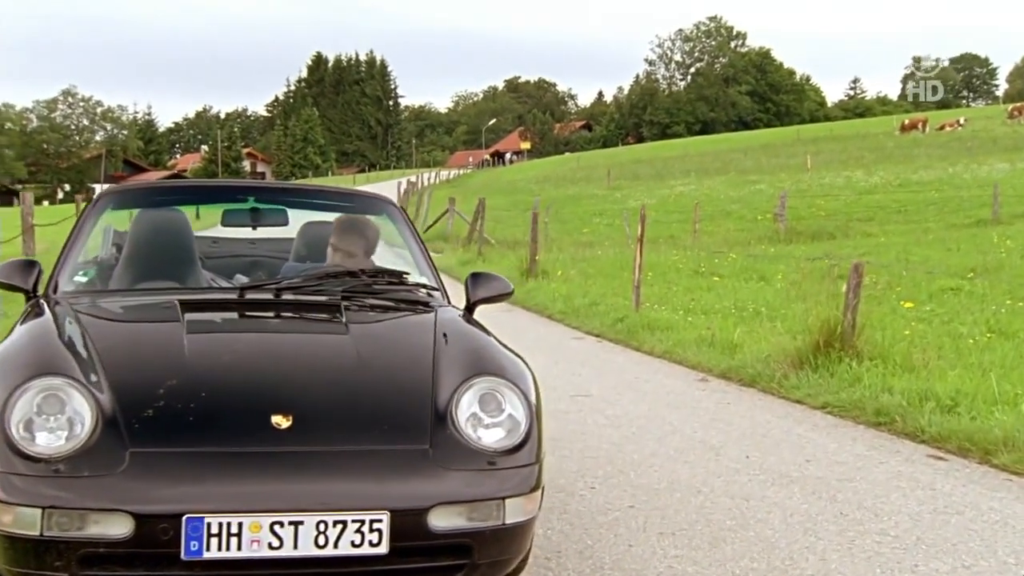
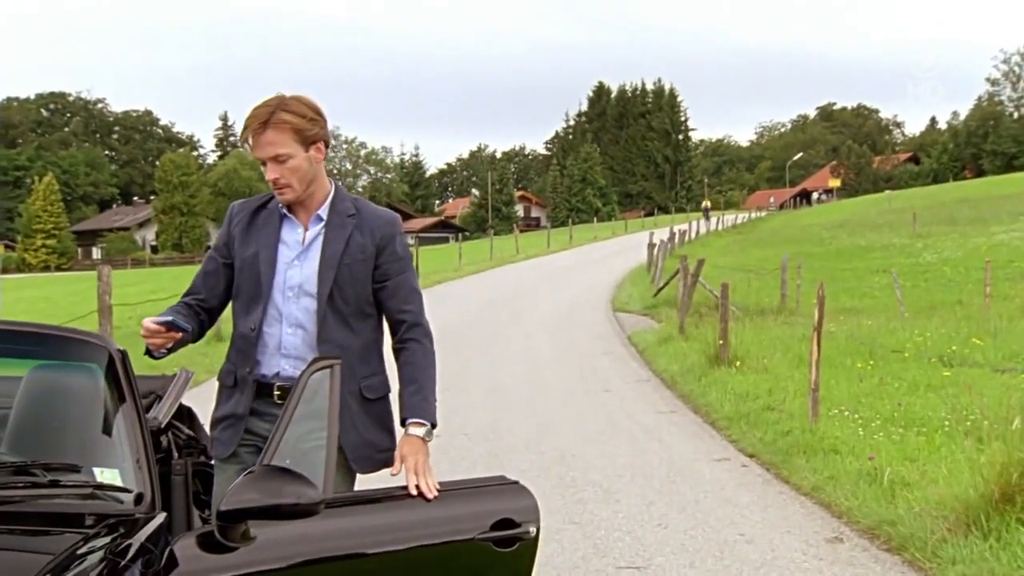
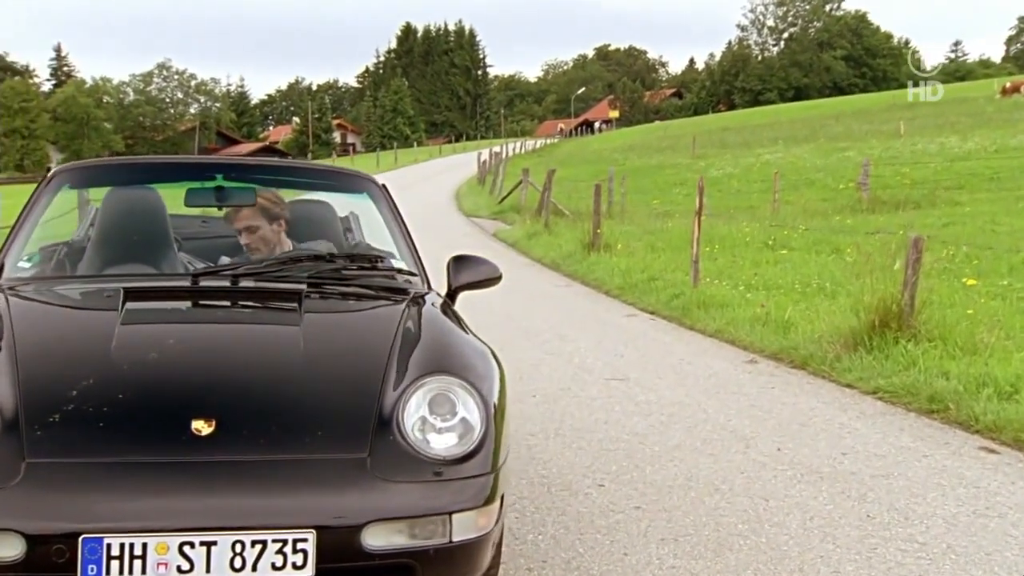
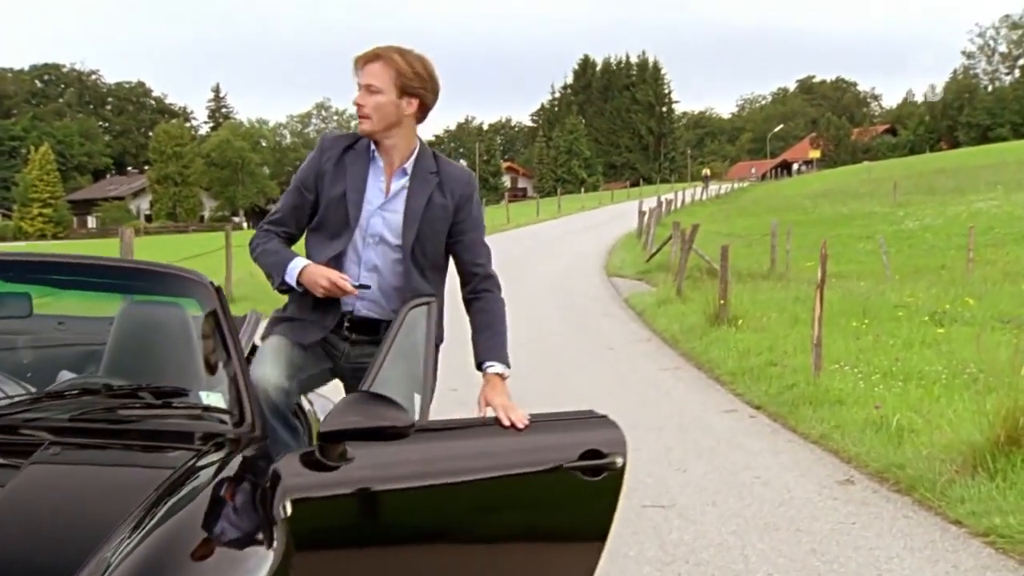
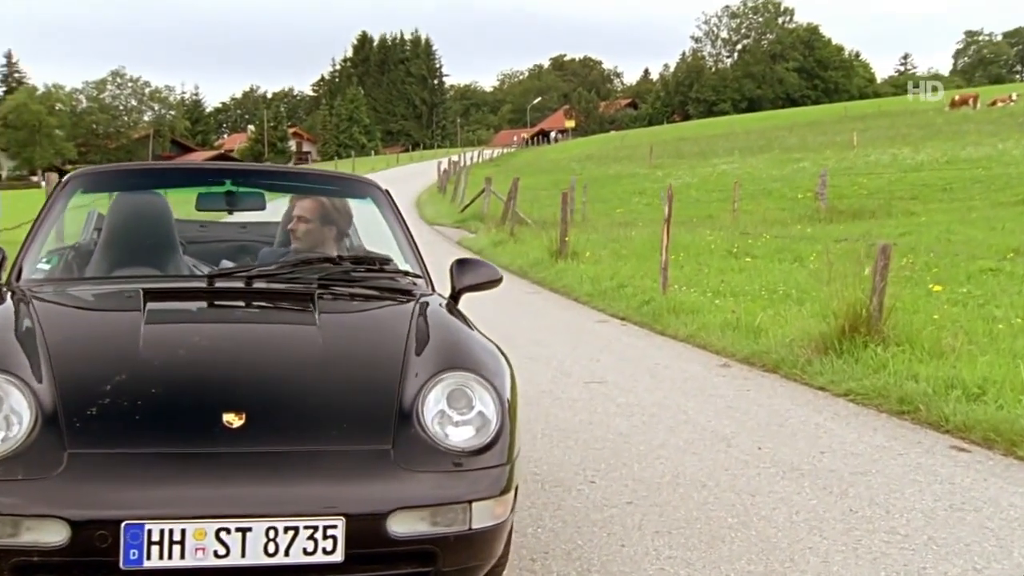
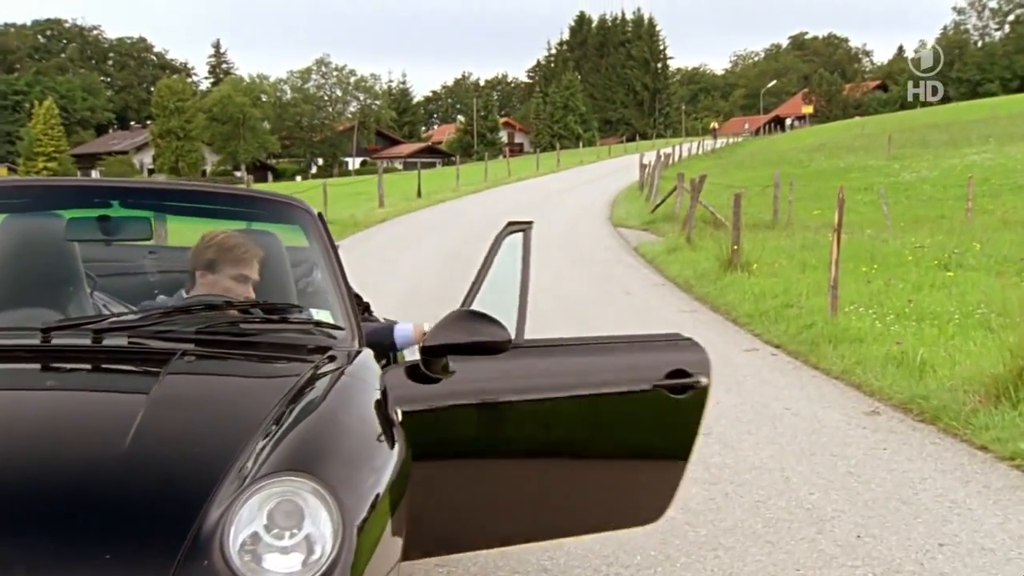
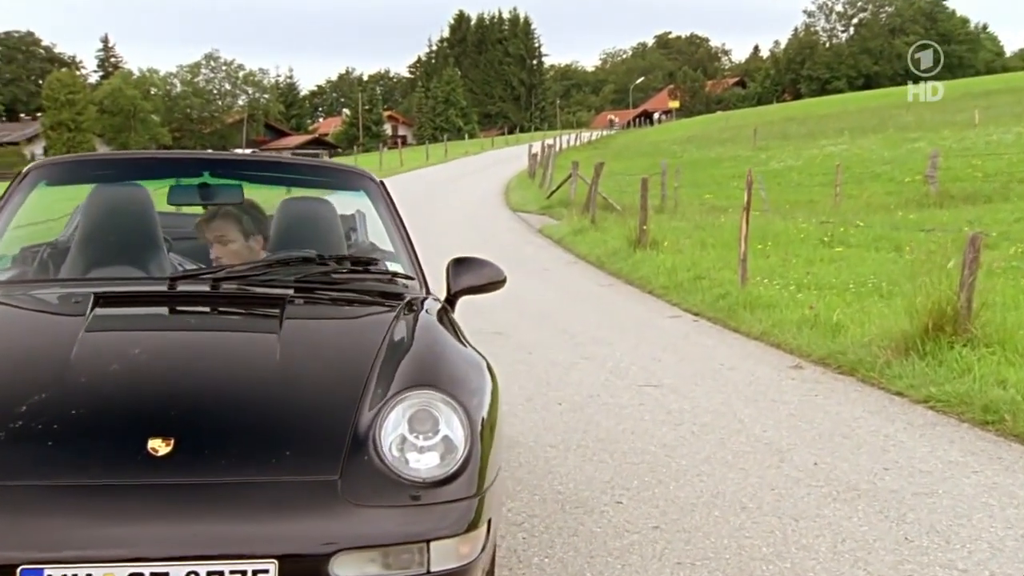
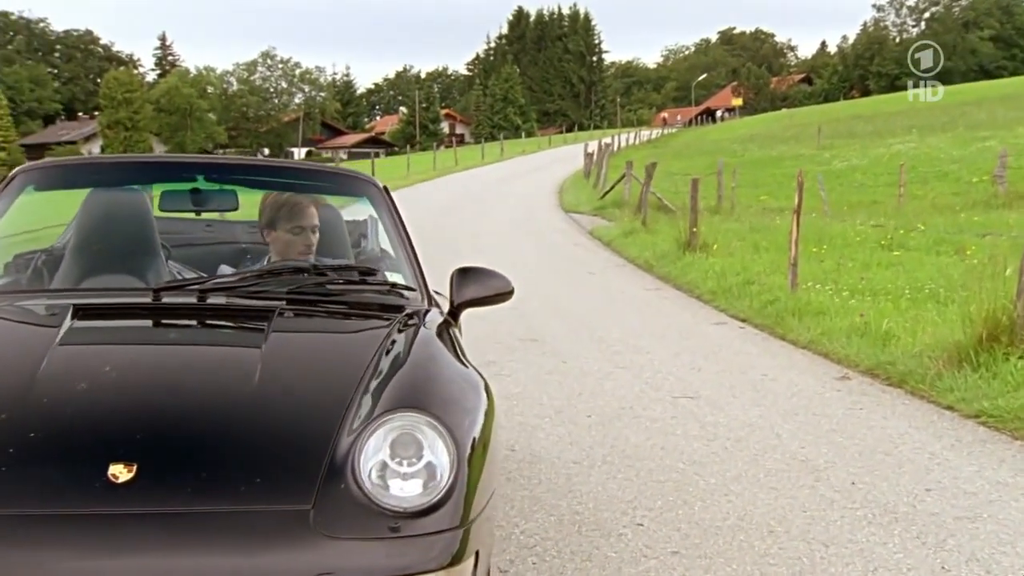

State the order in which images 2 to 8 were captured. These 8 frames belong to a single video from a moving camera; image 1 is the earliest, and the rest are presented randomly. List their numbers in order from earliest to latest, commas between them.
5, 3, 7, 8, 6, 4, 2
